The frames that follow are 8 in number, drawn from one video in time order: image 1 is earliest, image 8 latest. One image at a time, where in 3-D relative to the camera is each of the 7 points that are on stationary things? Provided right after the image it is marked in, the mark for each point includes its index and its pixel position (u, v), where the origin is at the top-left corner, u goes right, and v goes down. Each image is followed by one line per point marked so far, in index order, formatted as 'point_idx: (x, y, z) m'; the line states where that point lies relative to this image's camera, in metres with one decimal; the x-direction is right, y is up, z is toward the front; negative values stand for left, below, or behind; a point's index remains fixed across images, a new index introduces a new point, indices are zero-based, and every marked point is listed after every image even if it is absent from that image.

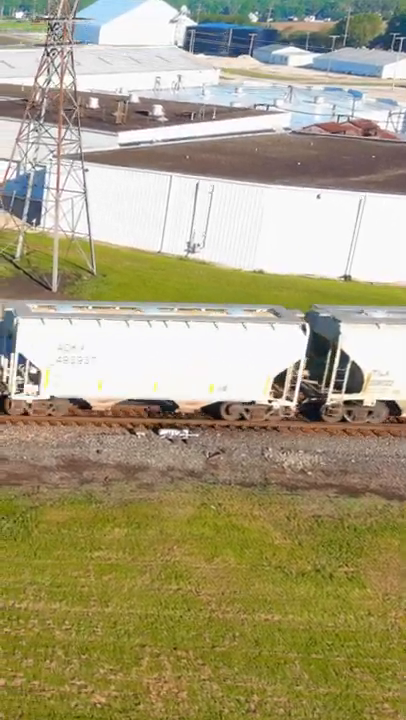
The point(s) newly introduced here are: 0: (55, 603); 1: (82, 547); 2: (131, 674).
0: (-2.4, -3.9, +18.1) m
1: (-2.1, -3.3, +19.7) m
2: (-1.0, -4.6, +16.5) m
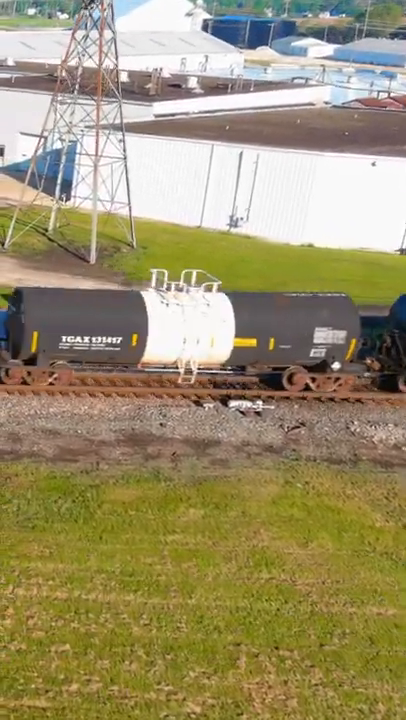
0: (-1.0, -3.2, +15.4) m
1: (-0.7, -2.6, +16.9) m
2: (+0.3, -3.9, +13.7) m
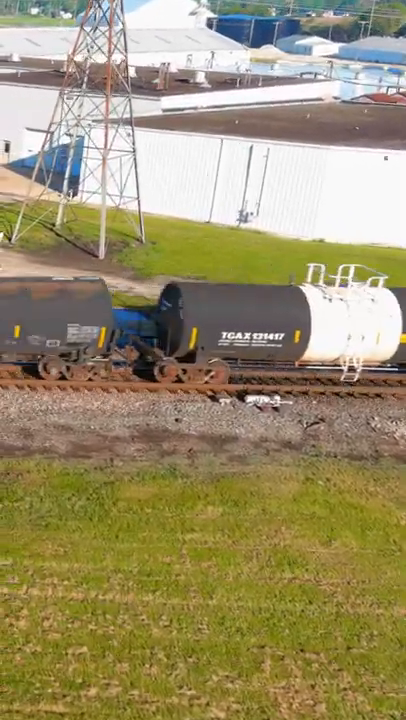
0: (-0.7, -3.1, +14.8) m
1: (-0.4, -2.4, +16.4) m
2: (+0.6, -3.7, +13.1) m
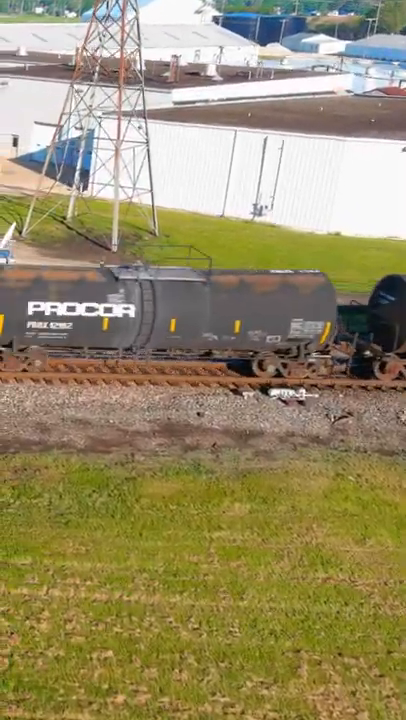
0: (-0.4, -2.9, +14.1) m
1: (-0.1, -2.3, +15.6) m
2: (+1.0, -3.6, +12.4) m
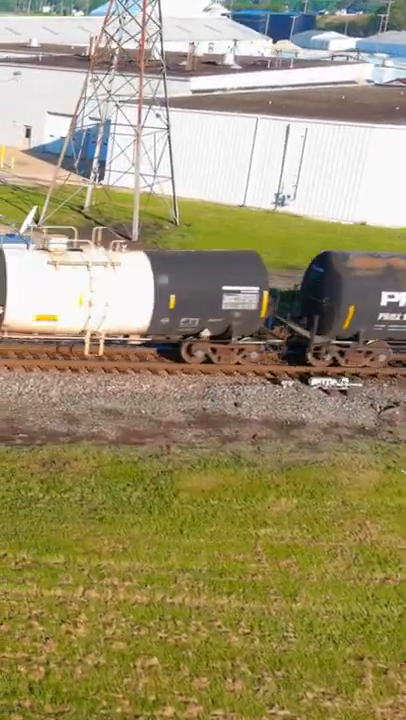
0: (+0.2, -2.7, +12.9) m
1: (+0.5, -2.1, +14.5) m
2: (+1.5, -3.4, +11.2) m
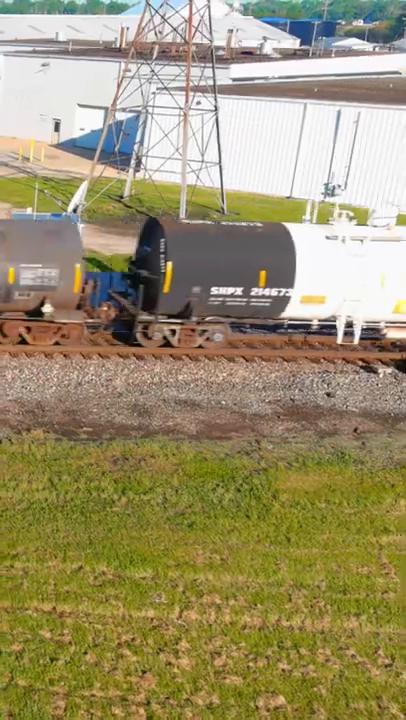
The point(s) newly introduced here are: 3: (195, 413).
0: (+1.4, -2.4, +10.6) m
1: (+1.7, -1.8, +12.1) m
2: (+2.6, -3.1, +8.8) m
3: (-0.1, -0.7, +15.0) m
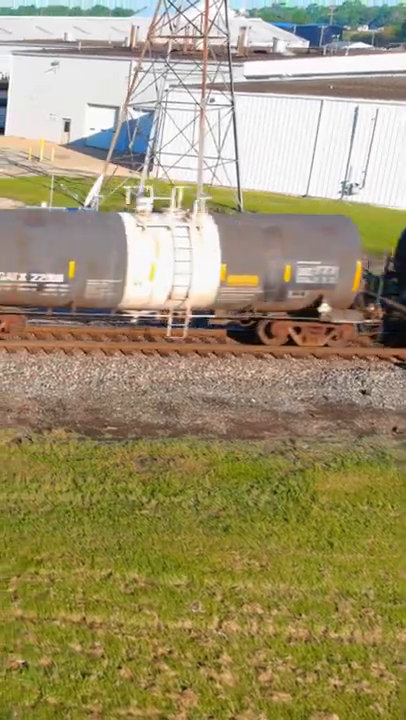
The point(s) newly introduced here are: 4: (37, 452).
0: (+1.7, -2.3, +9.8) m
1: (+2.0, -1.7, +11.3) m
2: (+3.0, -3.0, +8.0) m
3: (+0.3, -0.6, +14.2) m
4: (-1.9, -1.0, +12.9) m
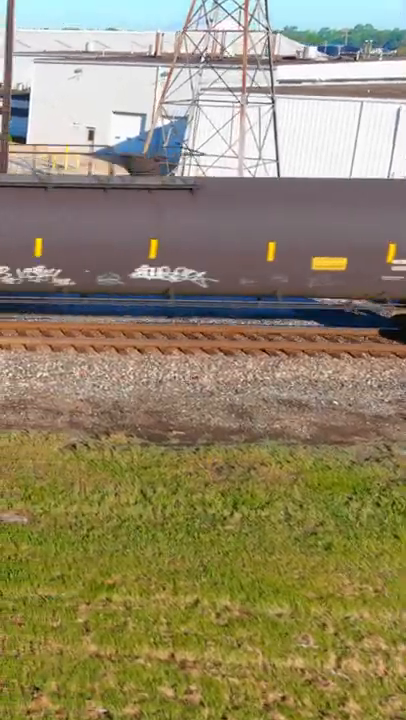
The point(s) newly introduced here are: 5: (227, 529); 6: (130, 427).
0: (+2.5, -2.2, +8.0) m
1: (+2.9, -1.6, +9.5) m
2: (+3.8, -2.8, +6.2) m
3: (+1.1, -0.6, +12.5) m
4: (-1.1, -1.0, +11.1) m
5: (+0.2, -1.5, +9.8) m
6: (-0.8, -0.7, +12.0) m
